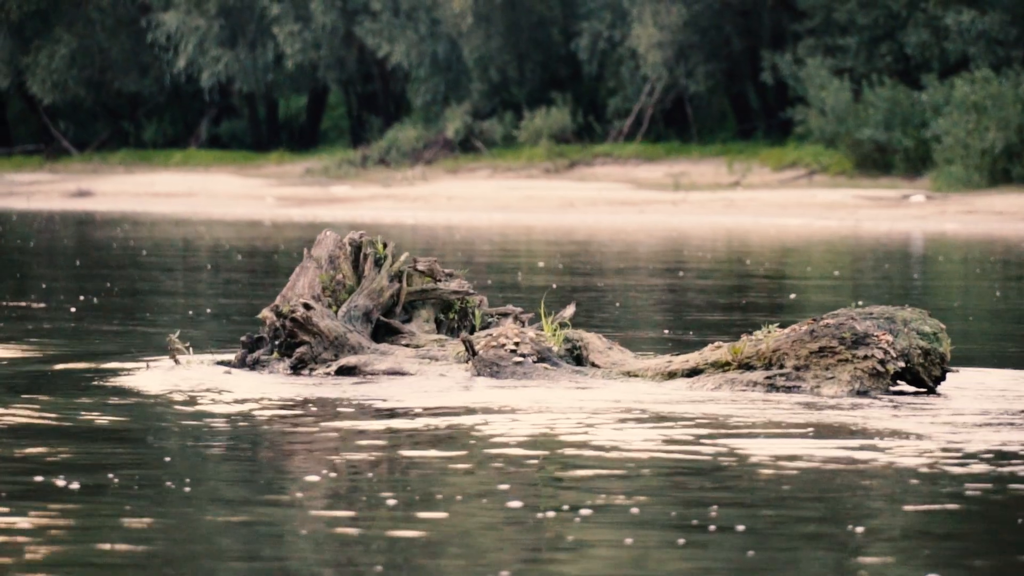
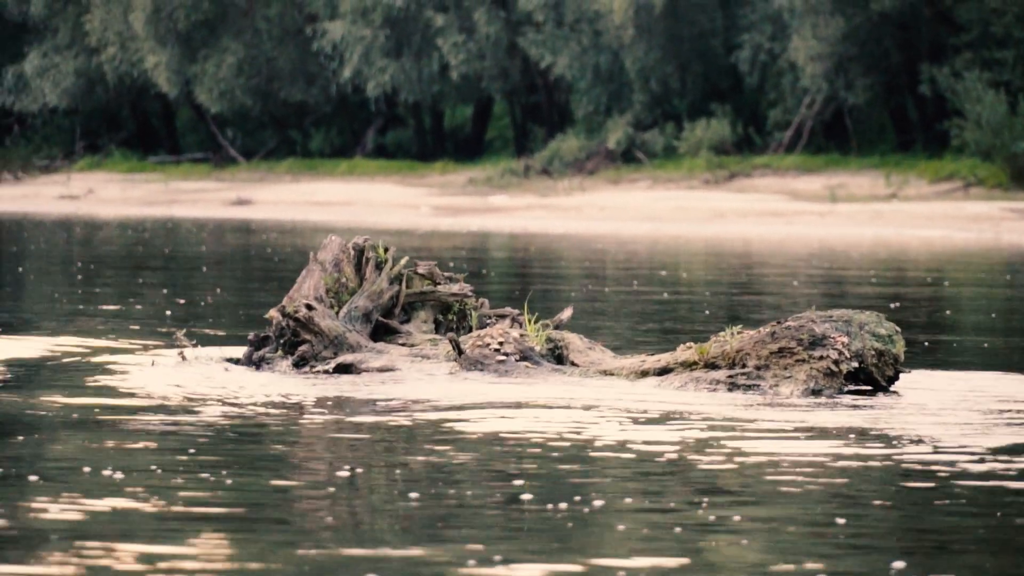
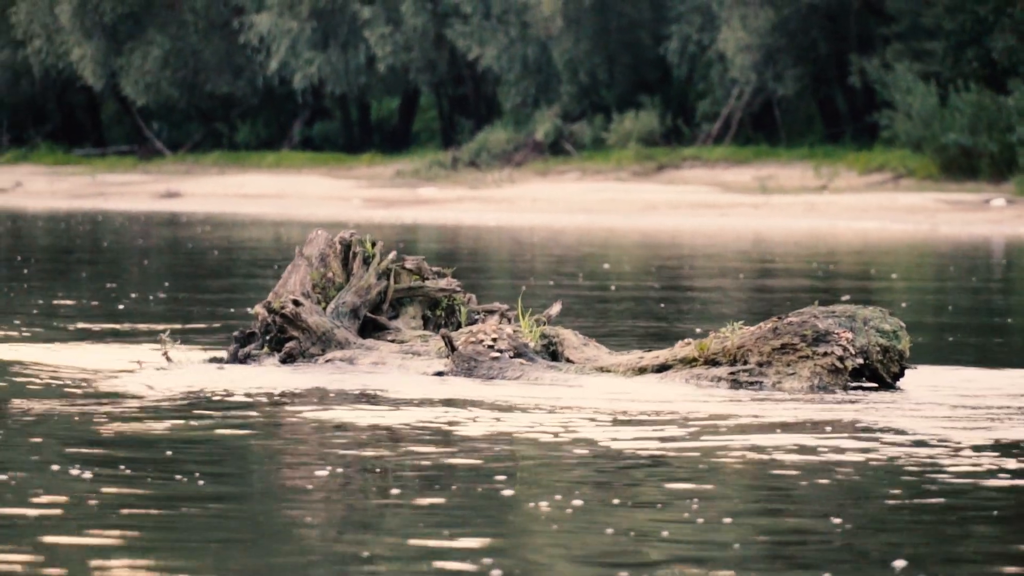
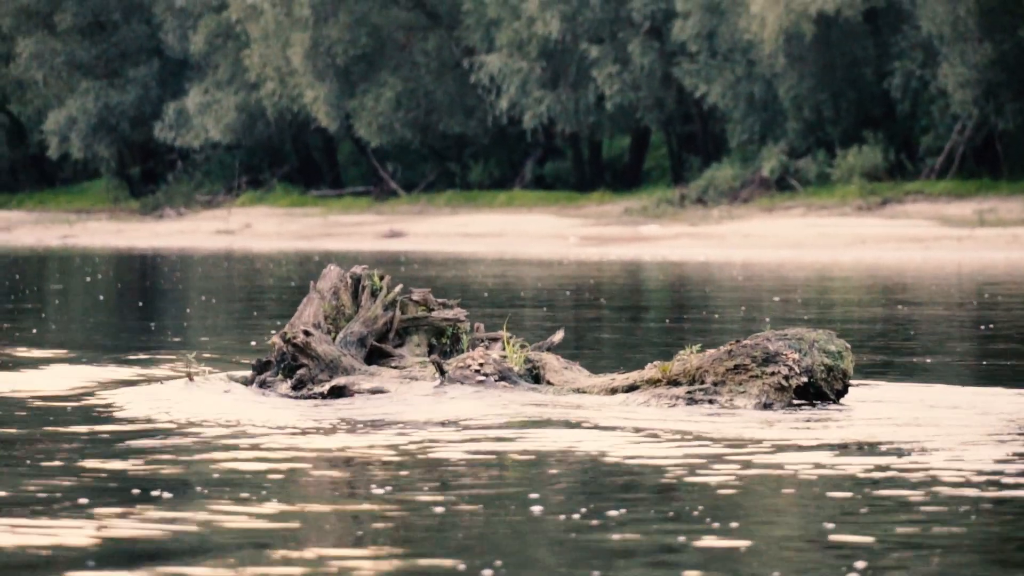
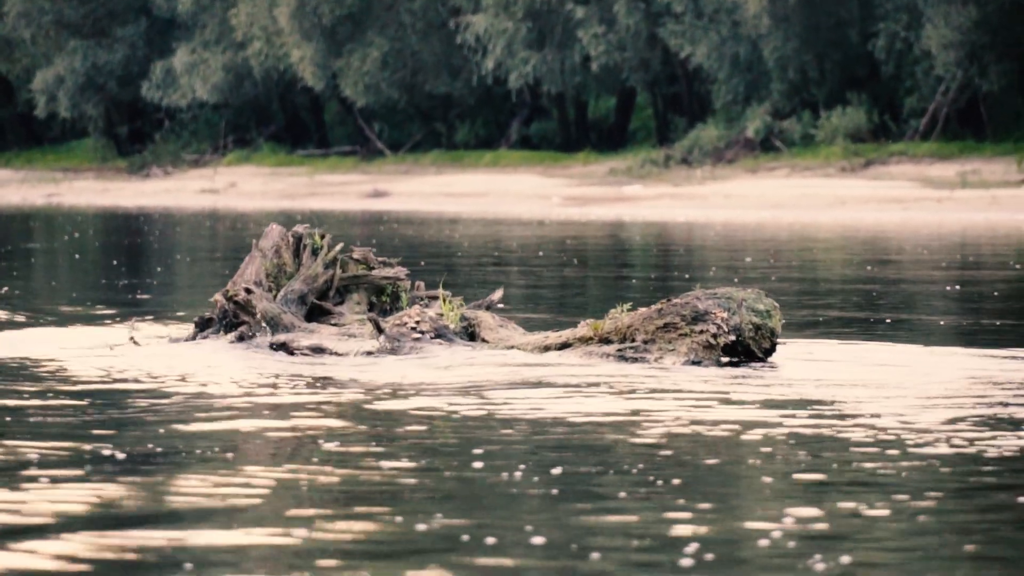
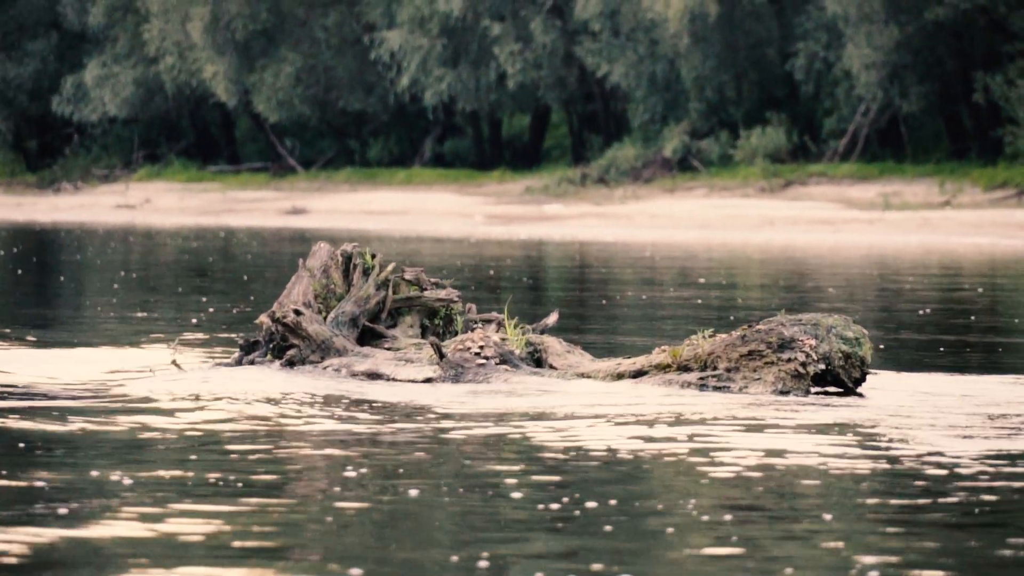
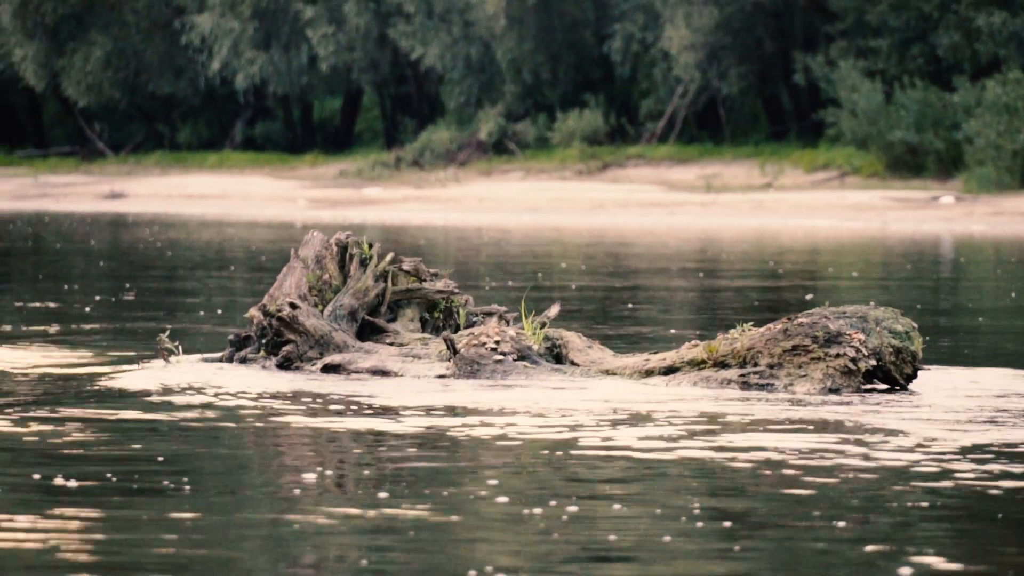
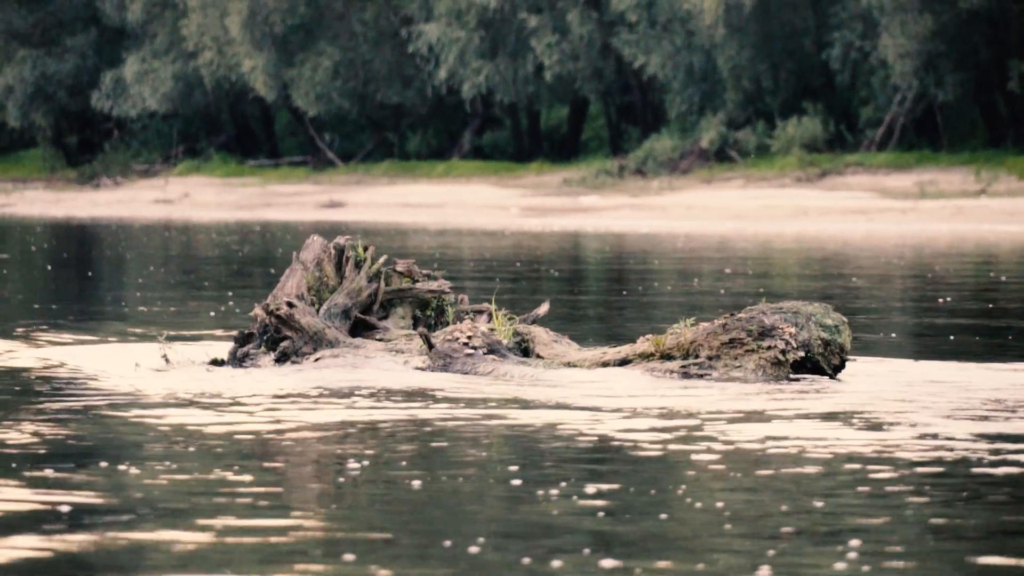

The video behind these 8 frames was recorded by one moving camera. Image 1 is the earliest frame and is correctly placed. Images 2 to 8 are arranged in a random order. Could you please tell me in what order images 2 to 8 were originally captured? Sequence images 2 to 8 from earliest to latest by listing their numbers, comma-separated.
7, 3, 2, 6, 8, 4, 5
